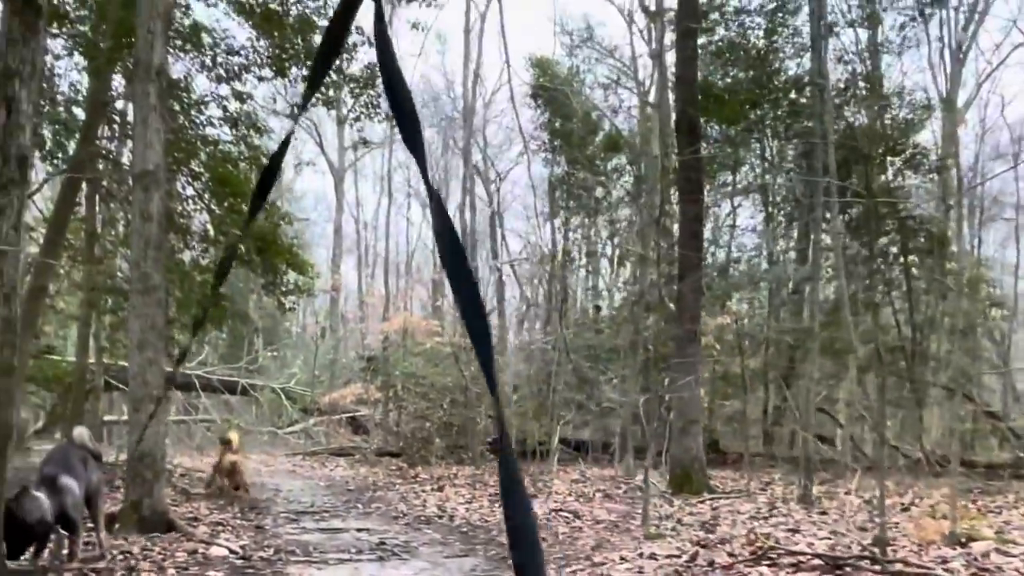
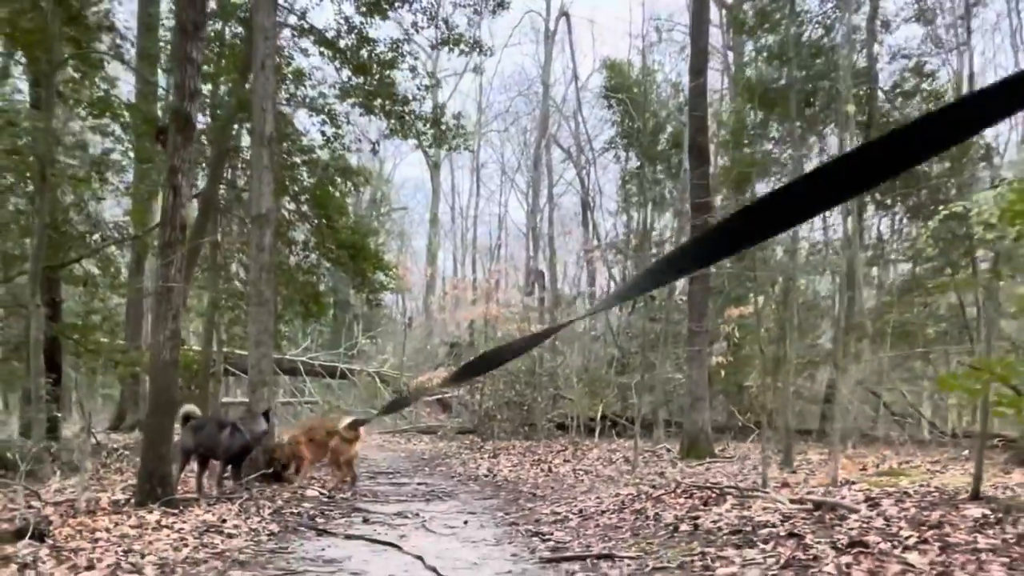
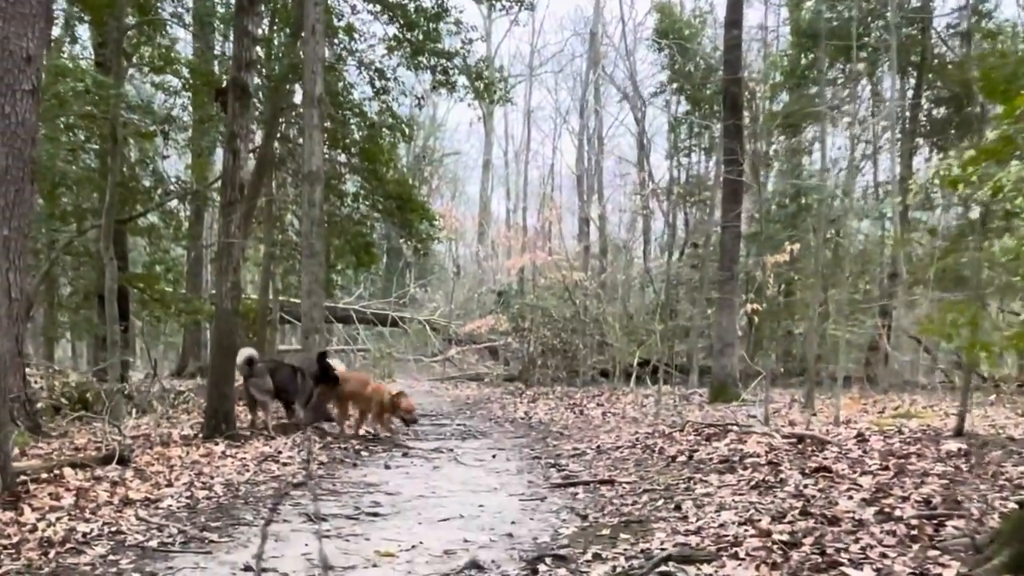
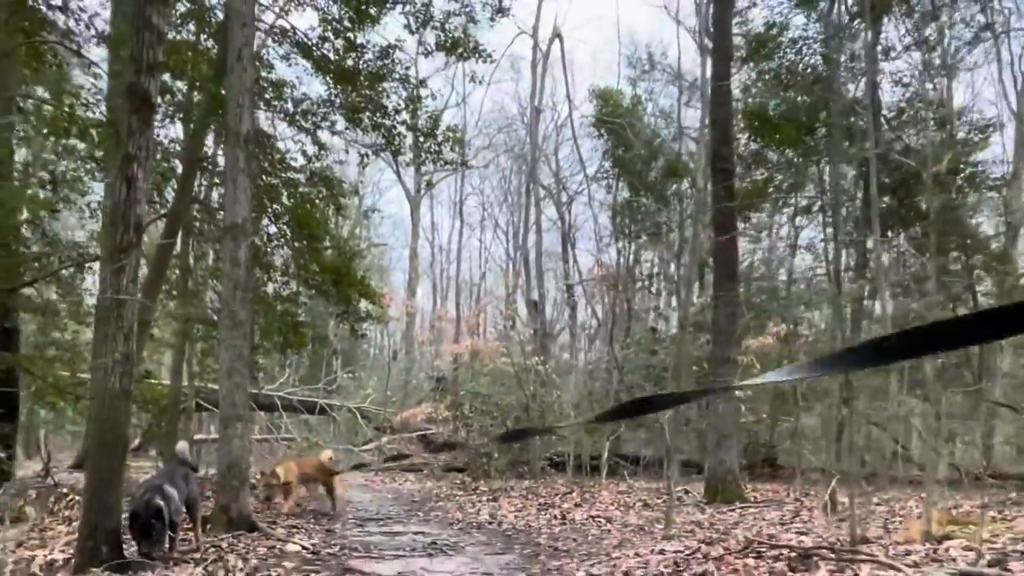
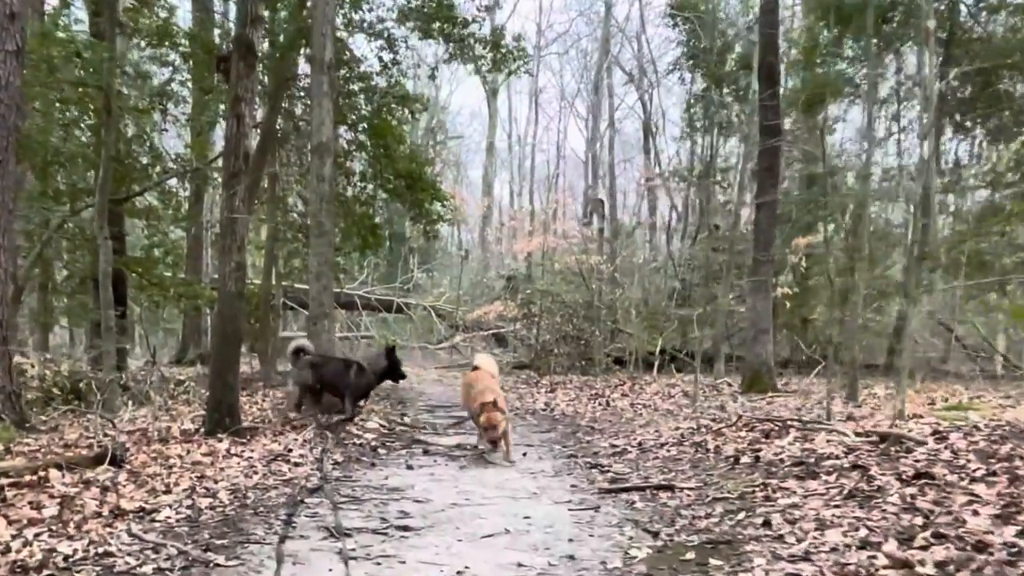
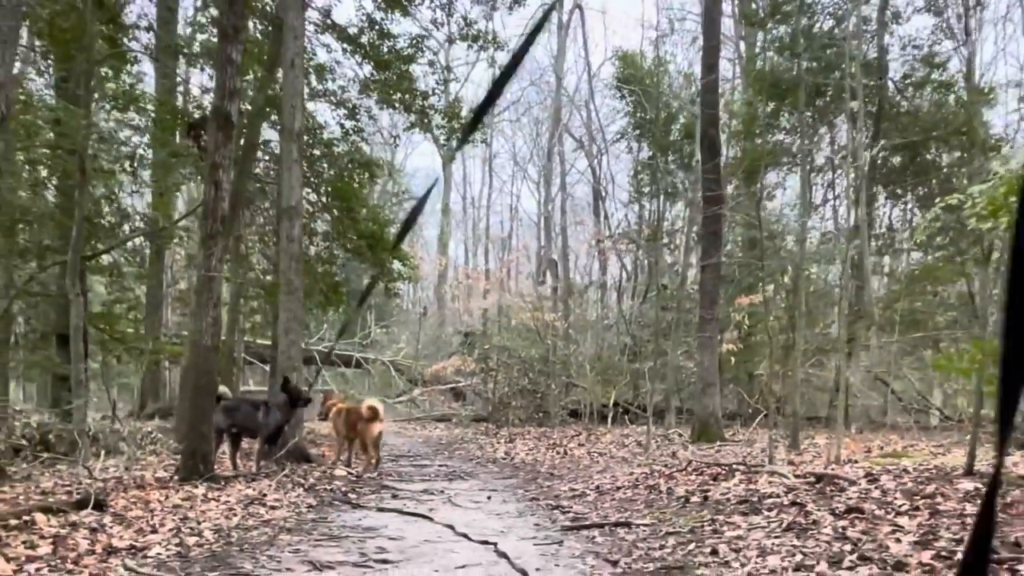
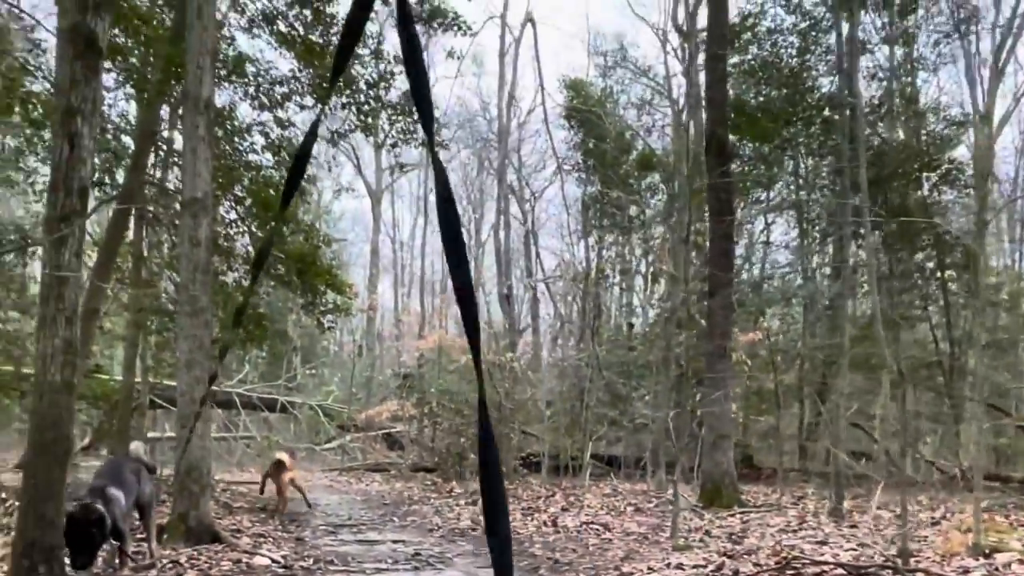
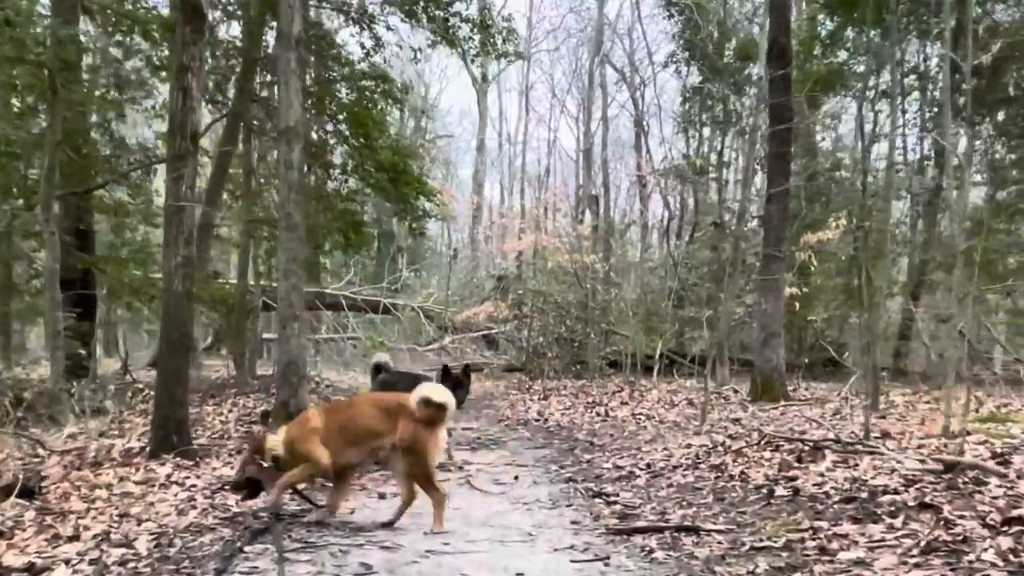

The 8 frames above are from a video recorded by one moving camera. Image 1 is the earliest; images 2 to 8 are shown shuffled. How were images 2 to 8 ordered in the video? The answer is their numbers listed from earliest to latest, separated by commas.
7, 4, 2, 6, 3, 5, 8
